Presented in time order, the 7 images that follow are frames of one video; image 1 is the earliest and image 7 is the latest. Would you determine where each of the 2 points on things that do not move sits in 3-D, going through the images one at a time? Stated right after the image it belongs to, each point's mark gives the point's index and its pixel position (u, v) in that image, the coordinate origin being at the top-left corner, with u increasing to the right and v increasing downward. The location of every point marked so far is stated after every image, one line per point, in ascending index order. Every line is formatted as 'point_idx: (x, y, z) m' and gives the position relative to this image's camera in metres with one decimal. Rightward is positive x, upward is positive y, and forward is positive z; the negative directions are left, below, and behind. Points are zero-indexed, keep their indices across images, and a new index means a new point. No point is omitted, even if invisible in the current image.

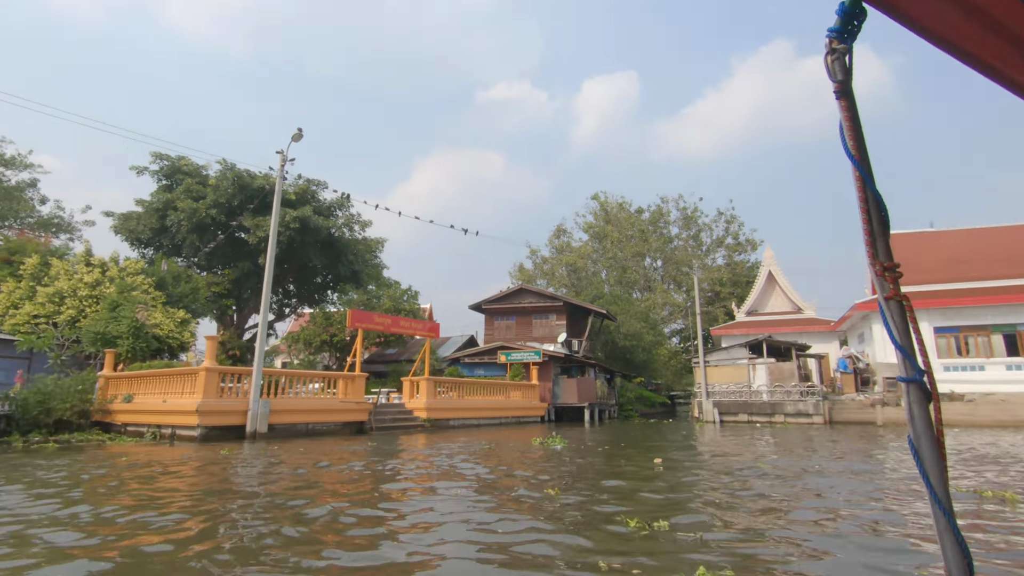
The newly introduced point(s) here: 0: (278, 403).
0: (-5.5, -2.7, +12.7) m
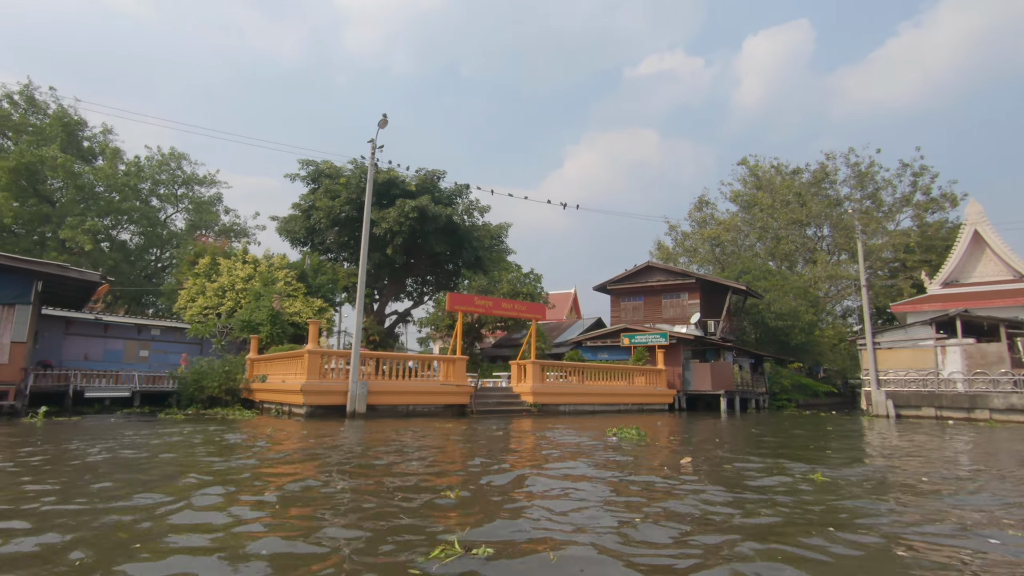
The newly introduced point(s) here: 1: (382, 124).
0: (-3.3, -2.3, +13.1) m
1: (-3.1, +4.0, +12.9) m
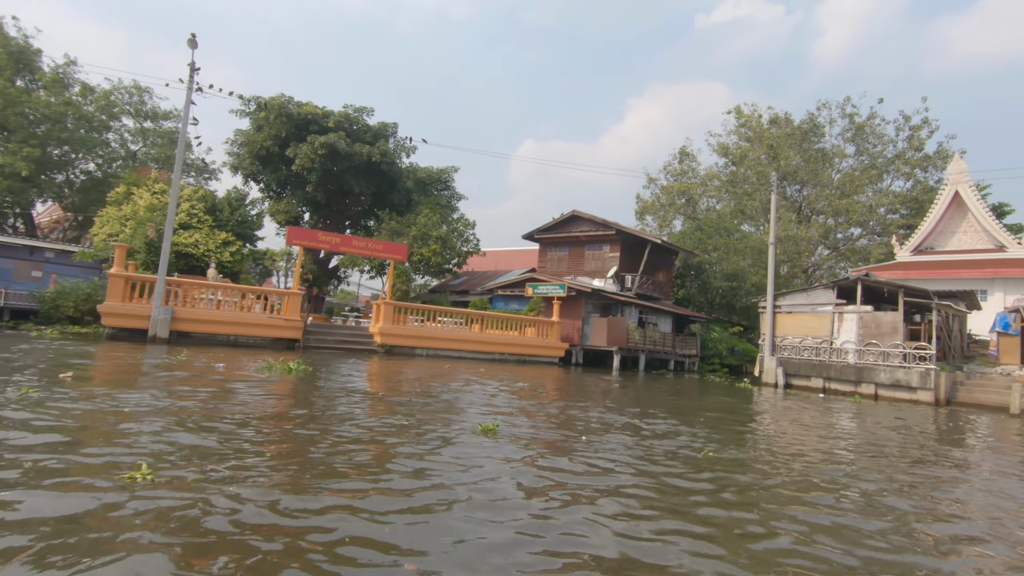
0: (-7.8, -0.6, +13.1) m
1: (-7.4, +5.7, +12.4) m
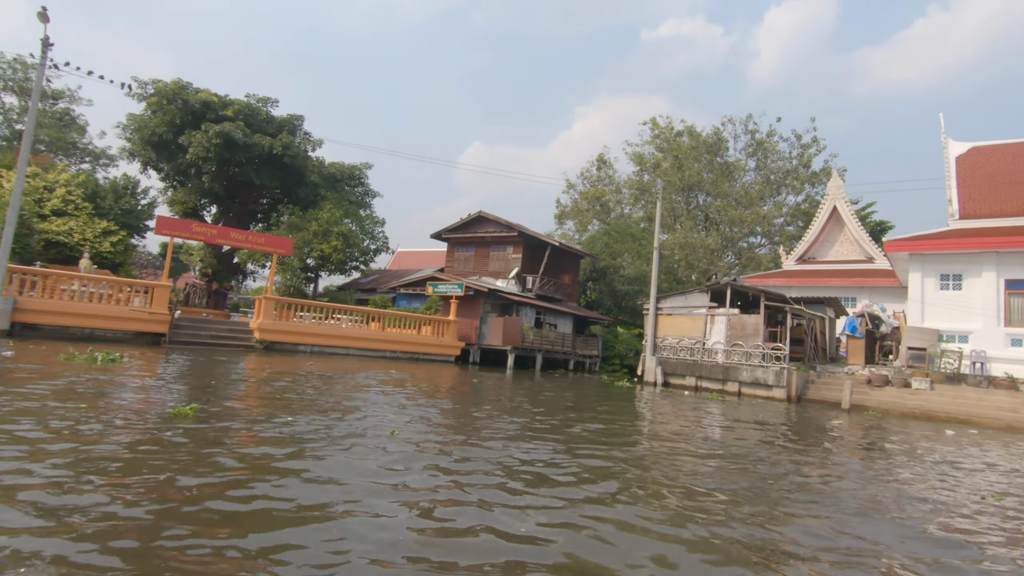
0: (-10.8, -0.3, +12.3) m
1: (-10.2, +5.9, +11.7) m
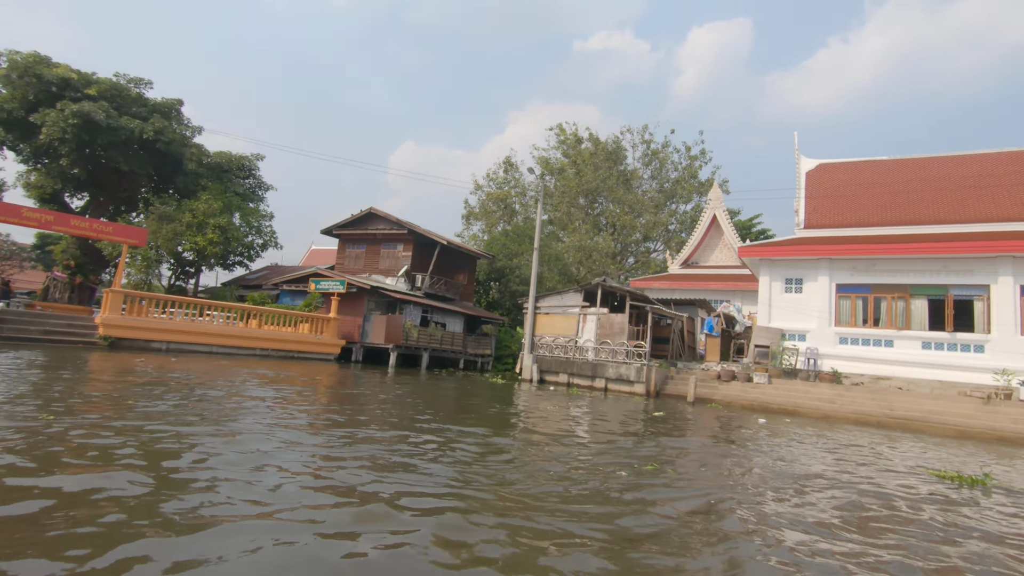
0: (-14.0, -0.1, +10.8) m
1: (-13.2, +6.2, +10.3) m
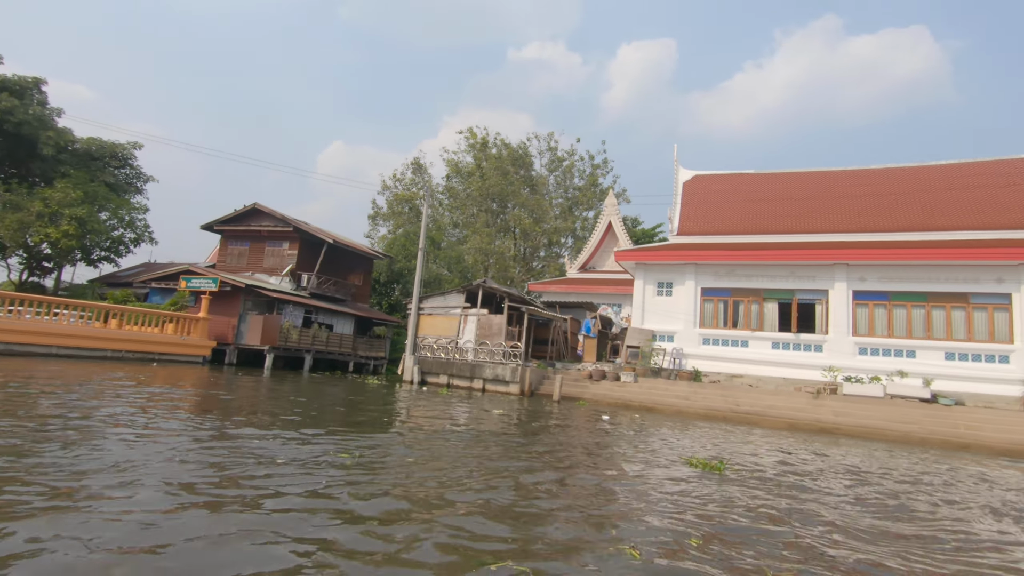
0: (-16.8, +0.2, +8.8) m
1: (-15.8, +6.4, +8.5) m
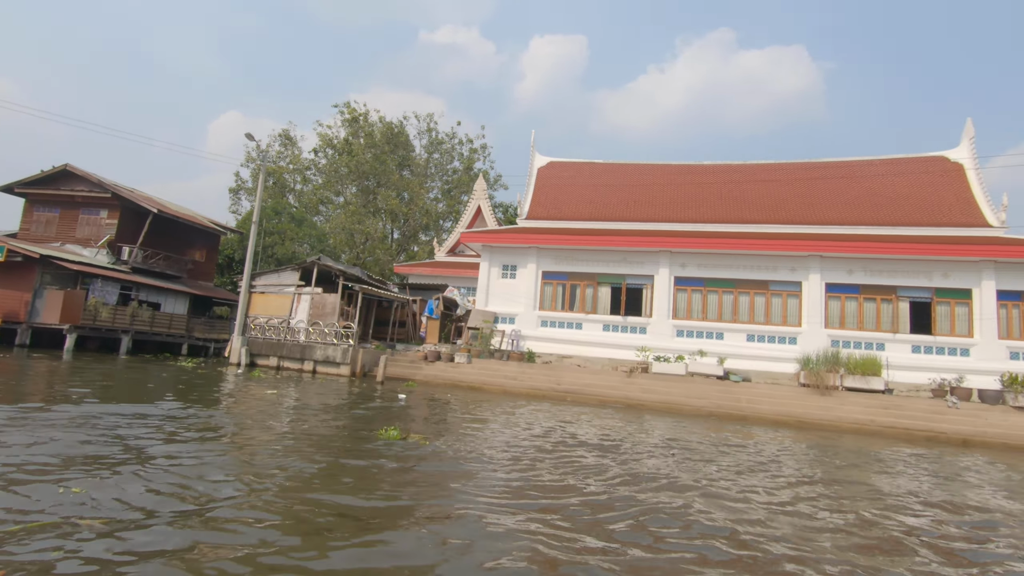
0: (-20.0, +1.0, +5.4) m
1: (-18.9, +7.2, +5.1) m
